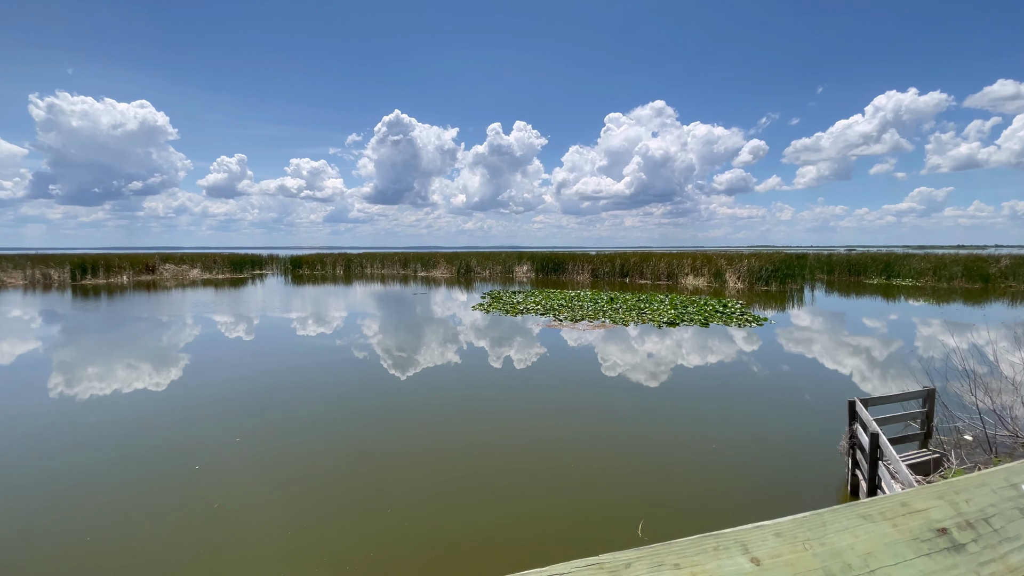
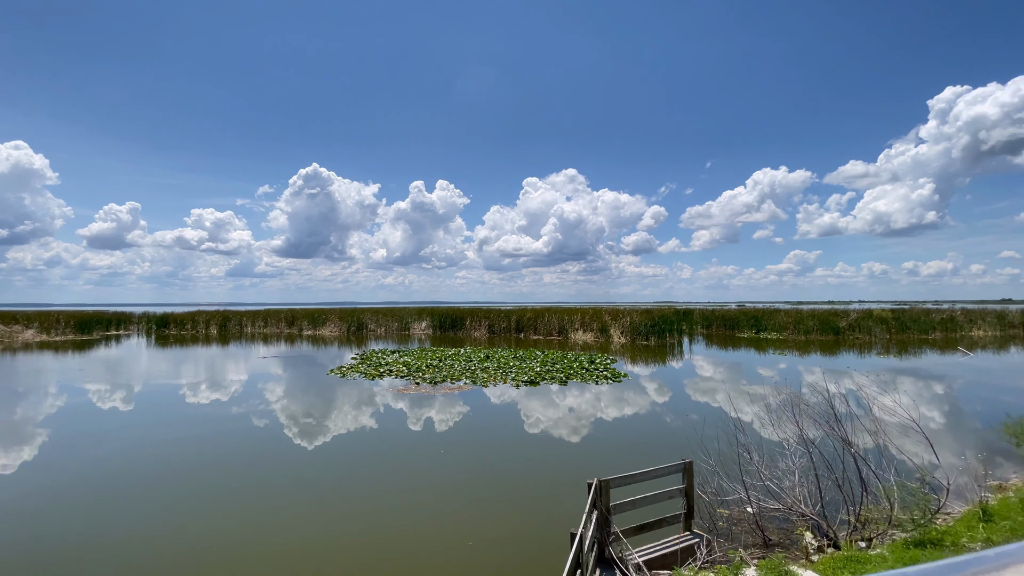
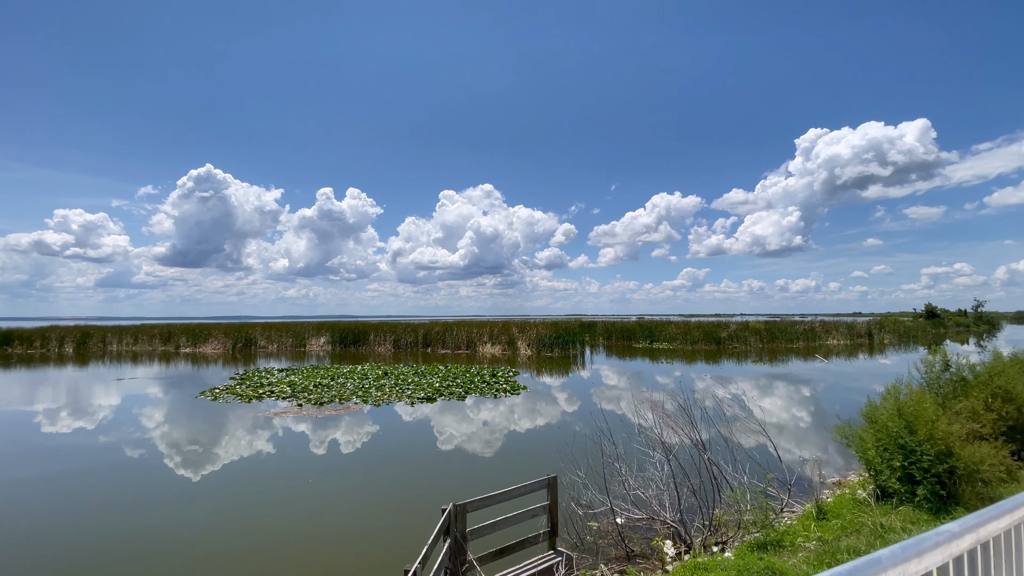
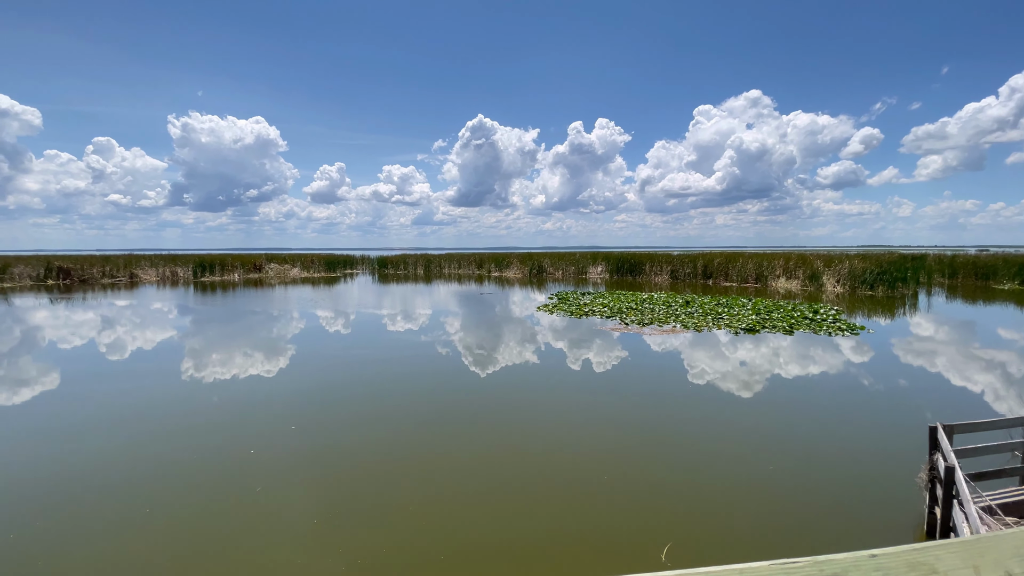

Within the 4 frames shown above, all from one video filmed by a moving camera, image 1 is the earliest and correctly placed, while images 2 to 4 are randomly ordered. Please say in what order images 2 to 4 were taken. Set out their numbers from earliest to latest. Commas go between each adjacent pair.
4, 2, 3
